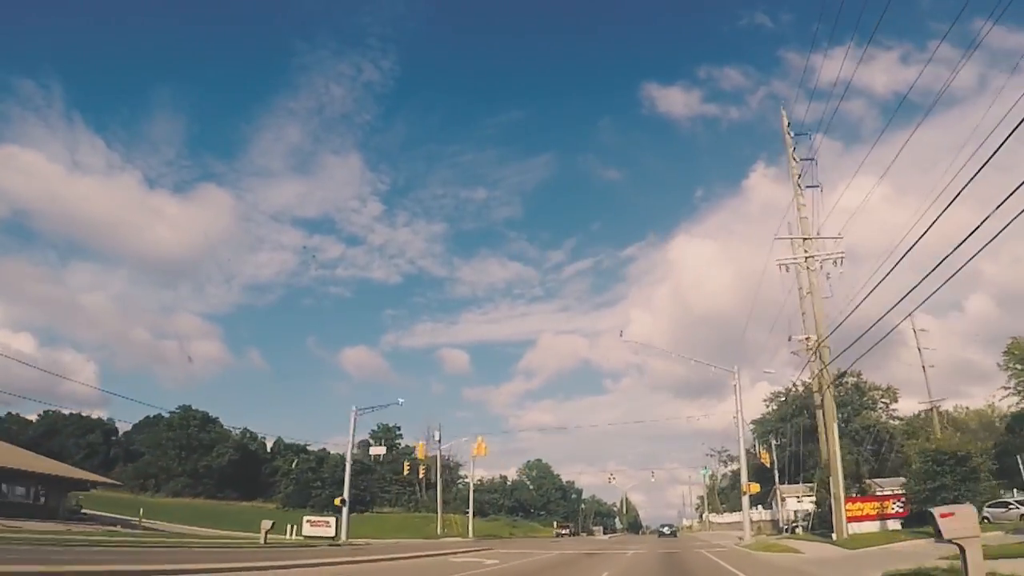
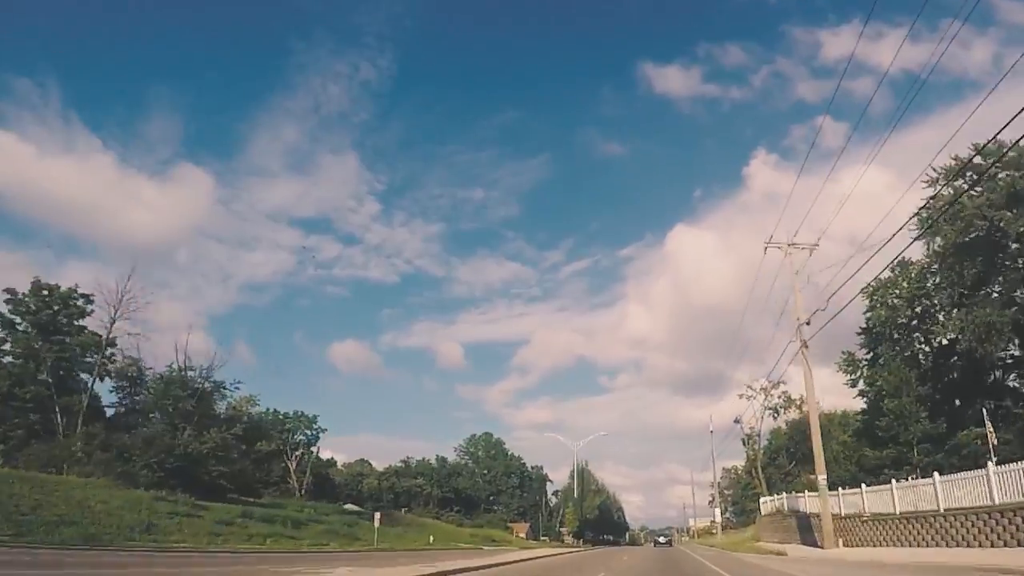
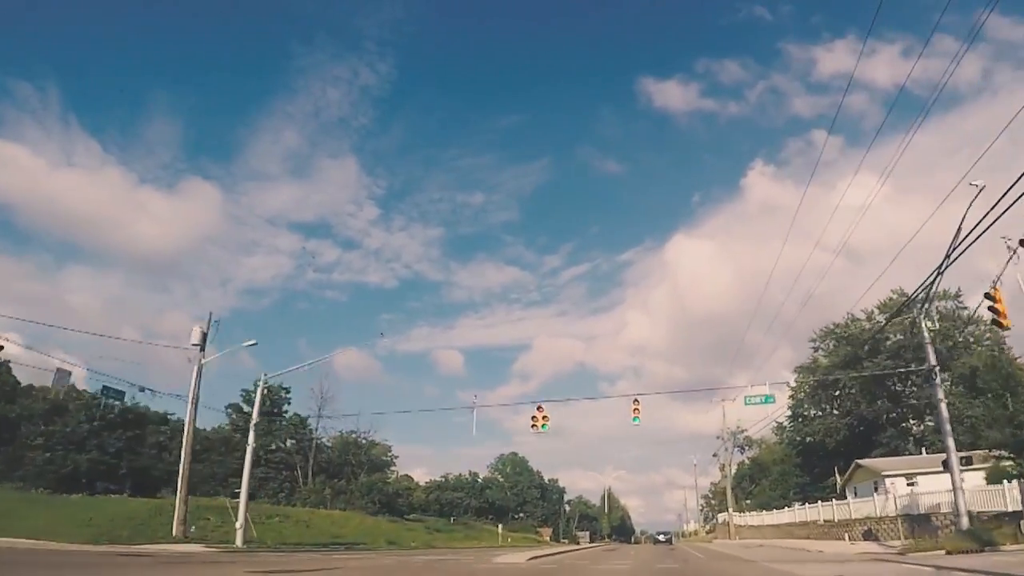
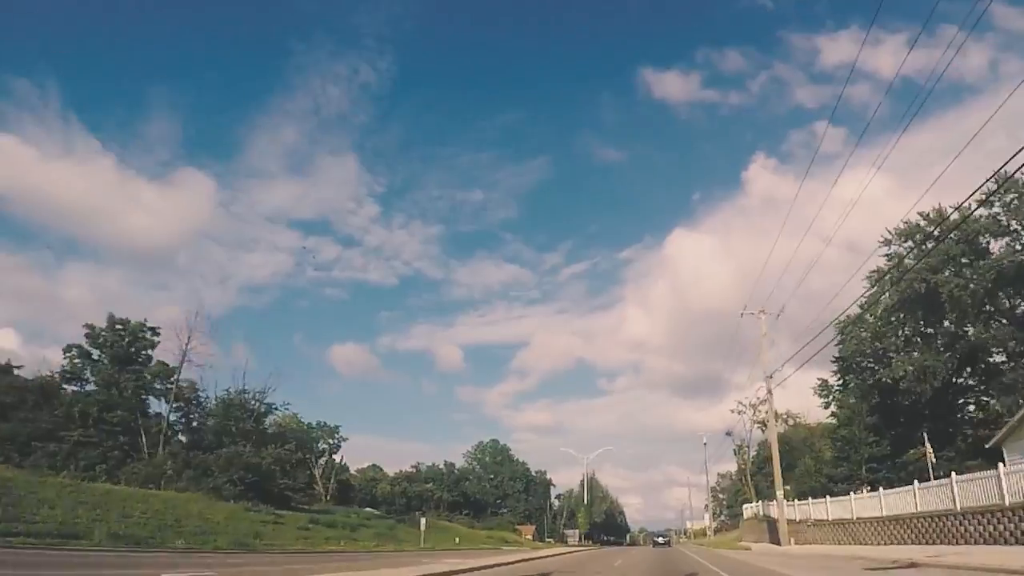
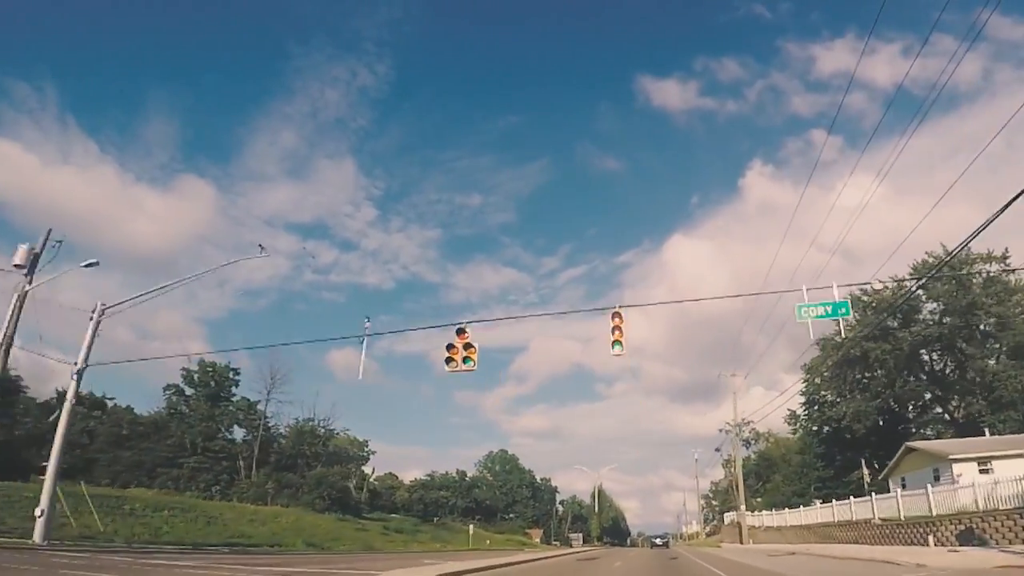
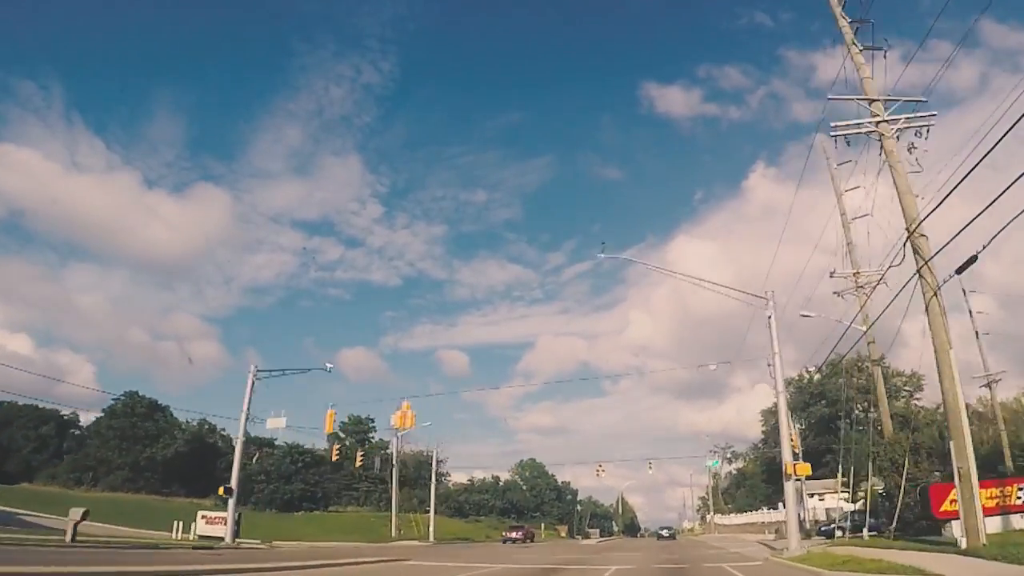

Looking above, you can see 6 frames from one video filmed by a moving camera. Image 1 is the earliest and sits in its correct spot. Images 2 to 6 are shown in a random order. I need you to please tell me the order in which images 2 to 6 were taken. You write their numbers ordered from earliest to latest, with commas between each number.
6, 3, 5, 4, 2
